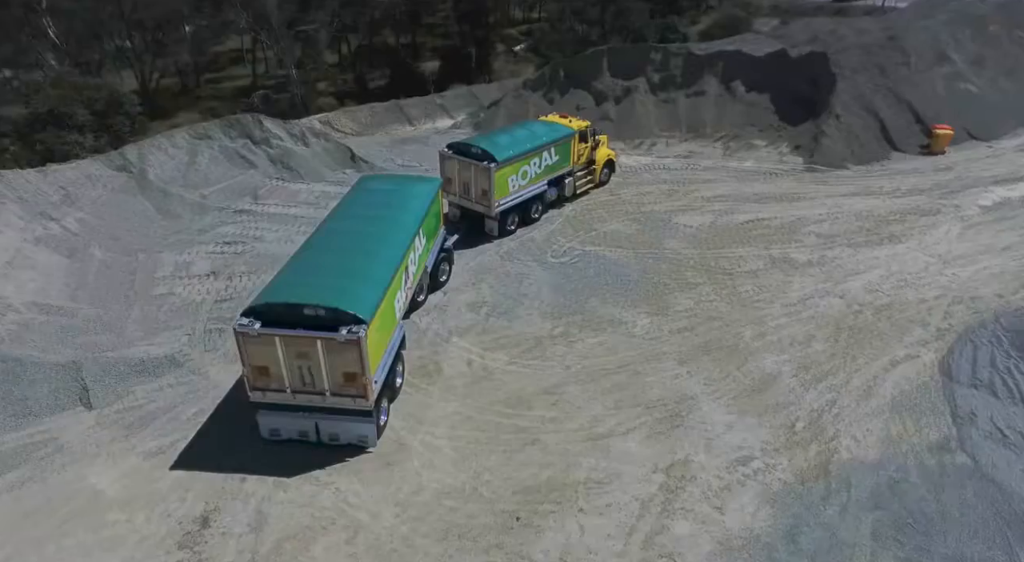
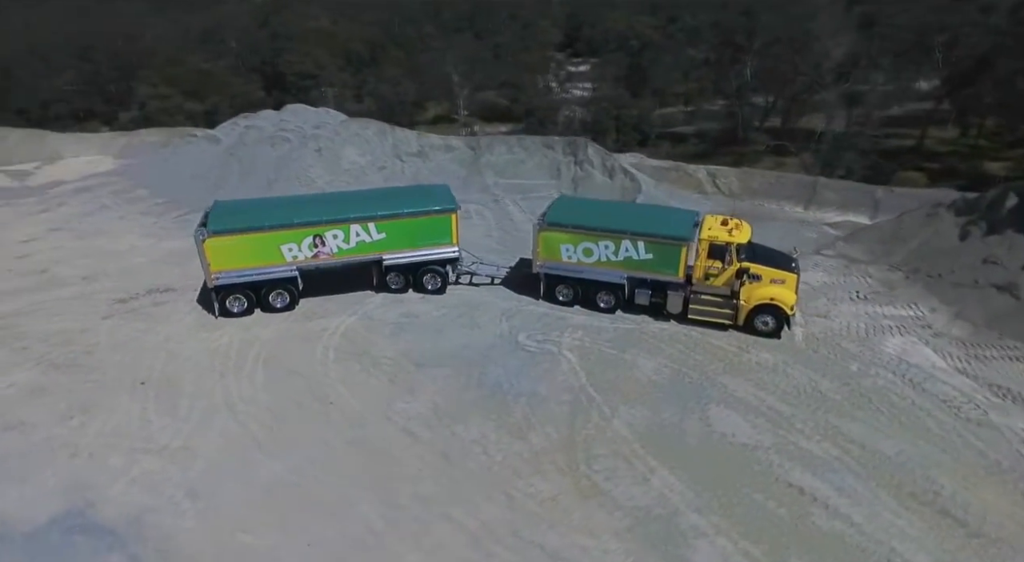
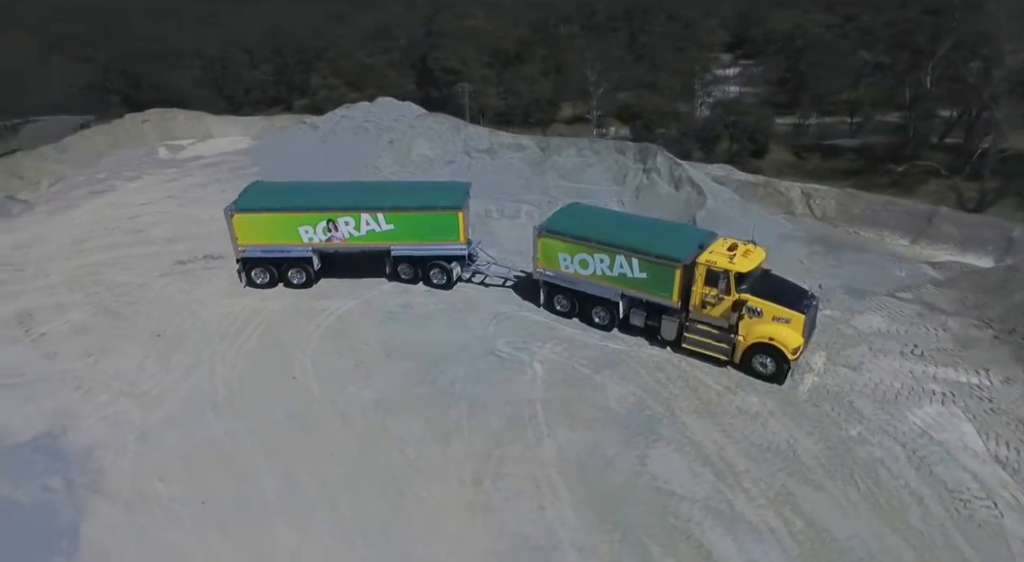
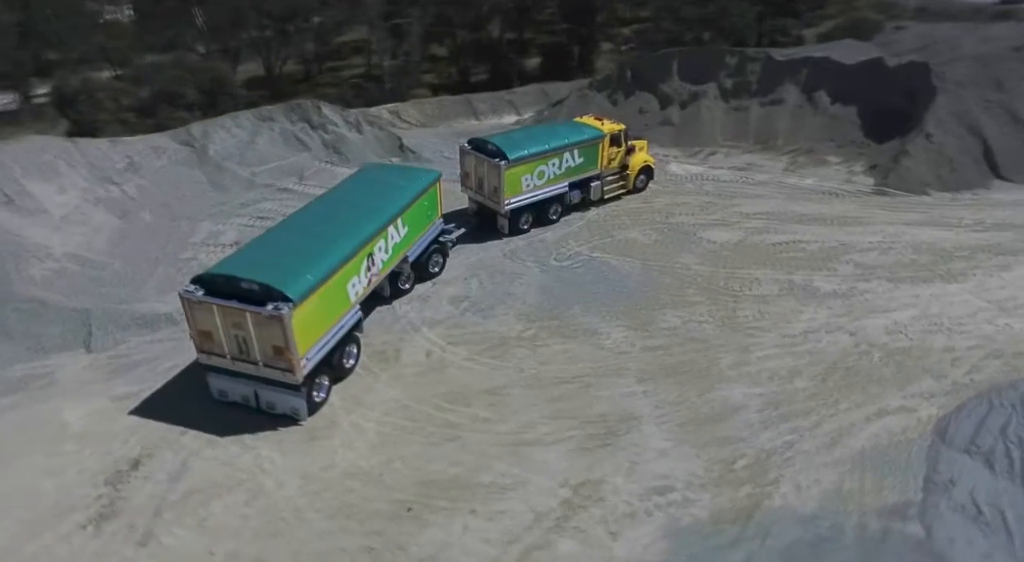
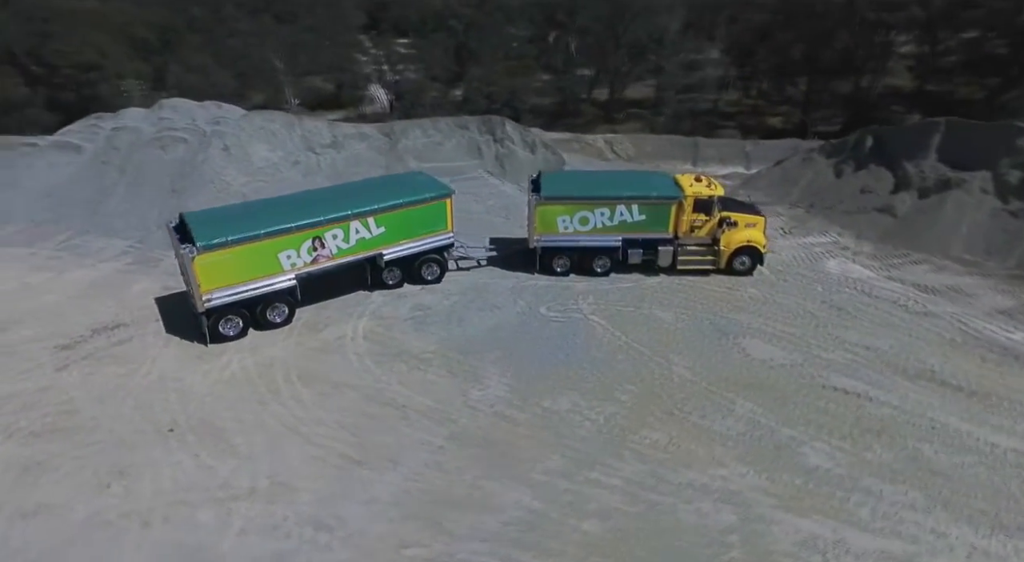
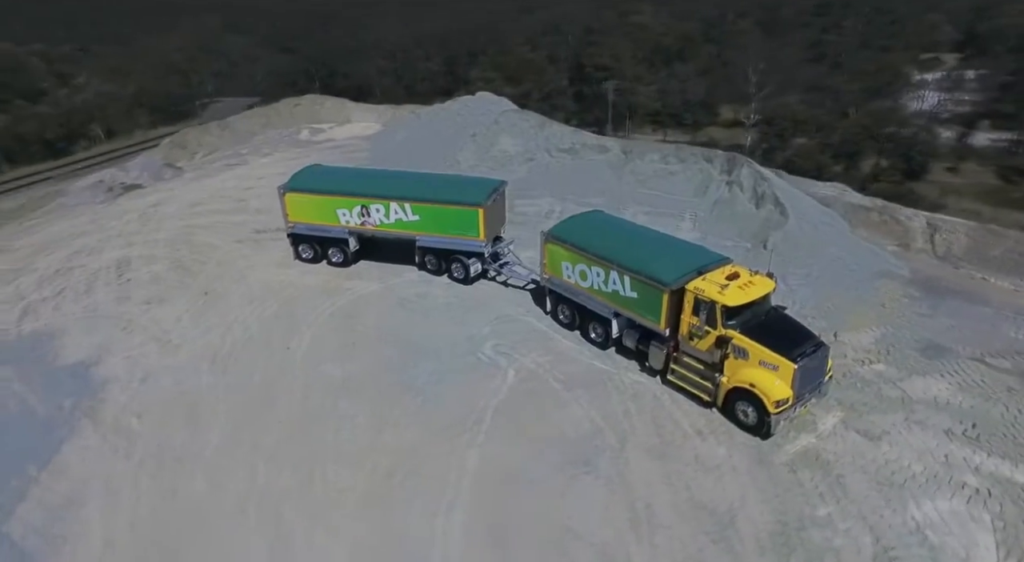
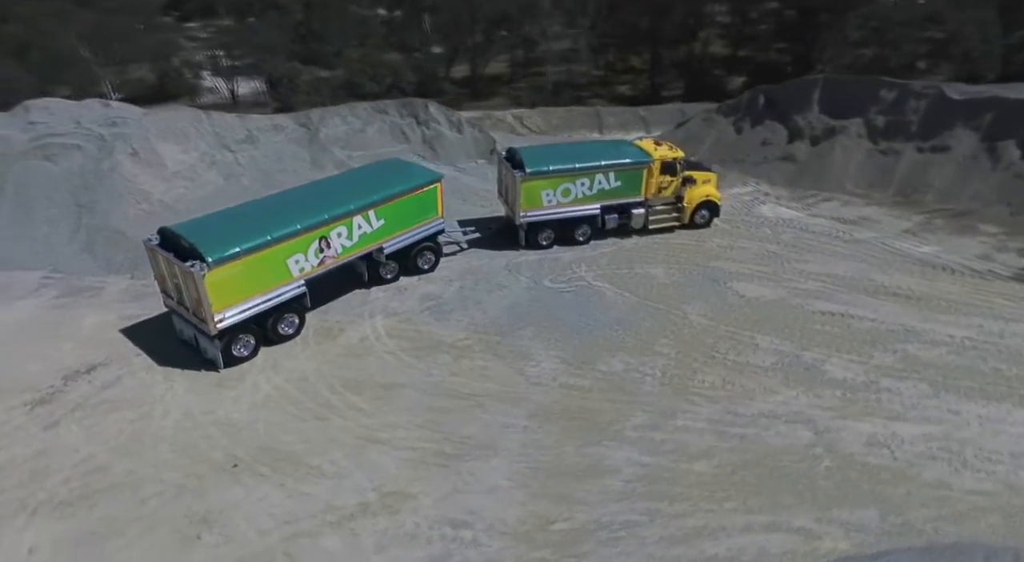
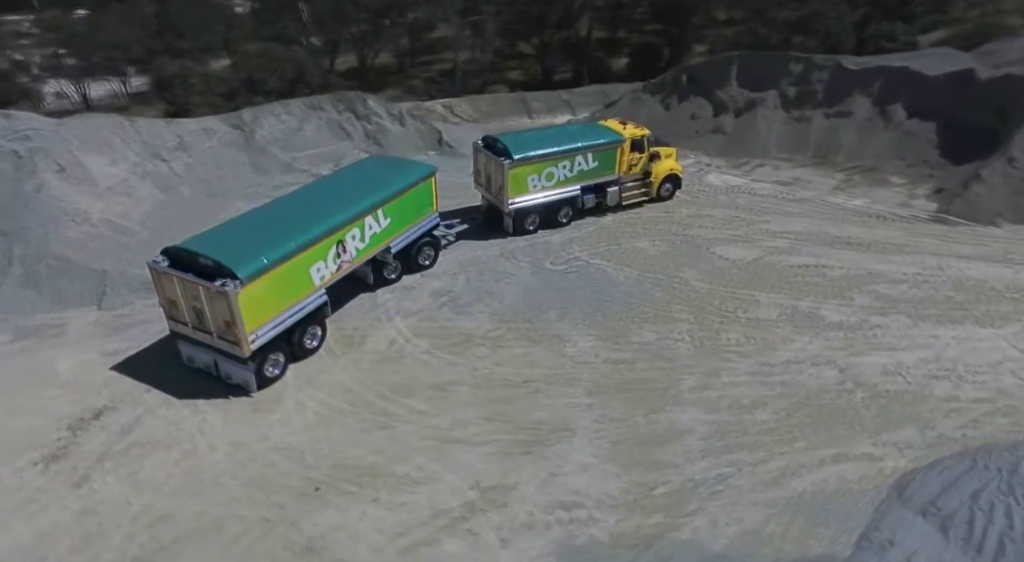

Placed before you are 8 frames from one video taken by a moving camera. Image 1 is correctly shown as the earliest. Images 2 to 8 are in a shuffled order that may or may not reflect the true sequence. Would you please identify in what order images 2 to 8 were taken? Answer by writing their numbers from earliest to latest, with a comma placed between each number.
4, 8, 7, 5, 2, 3, 6
